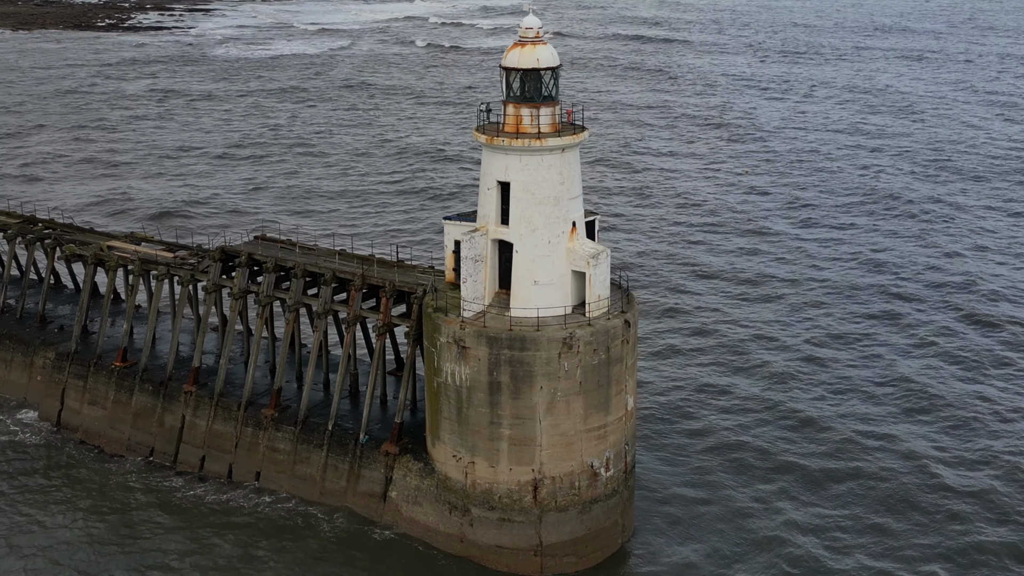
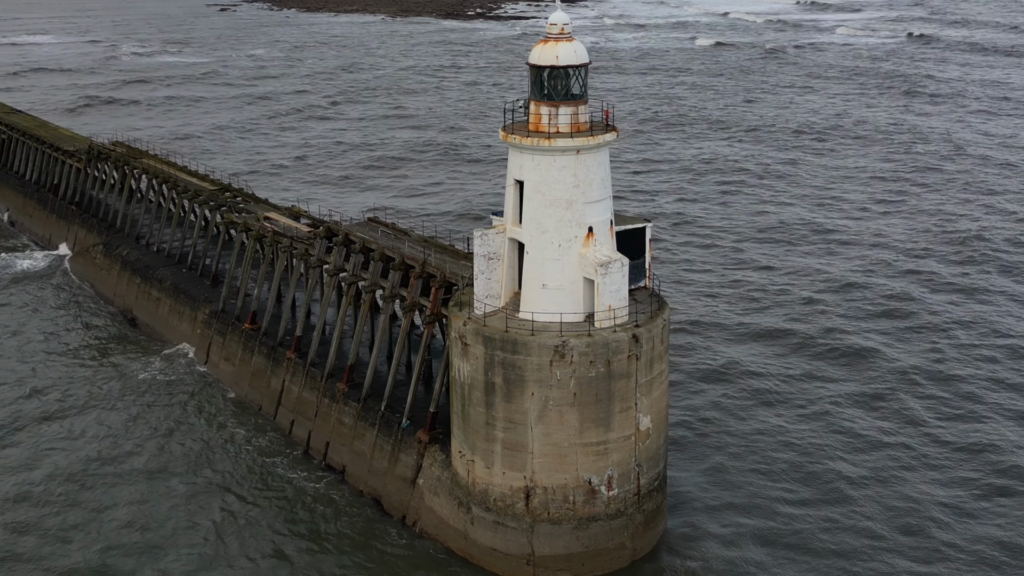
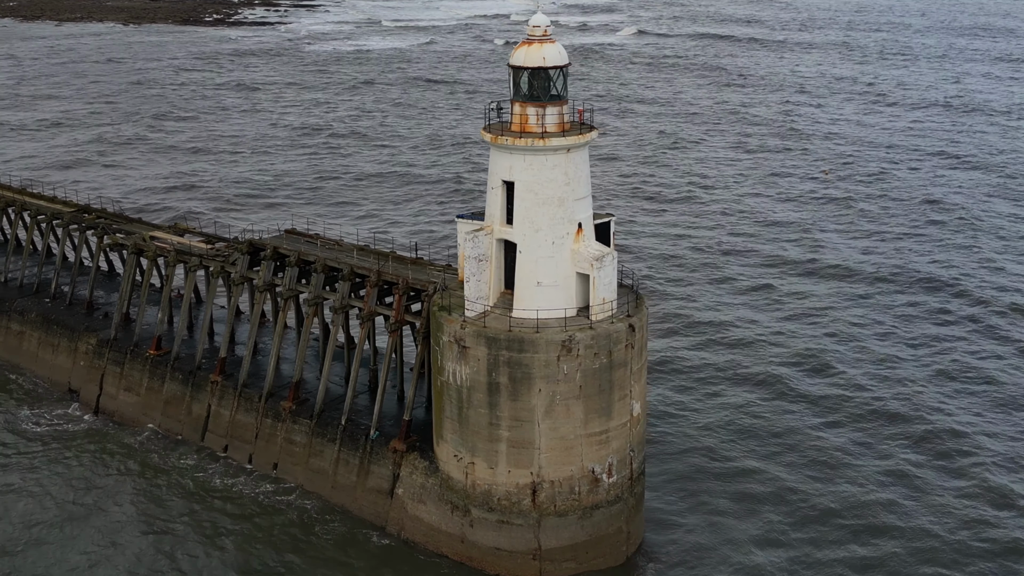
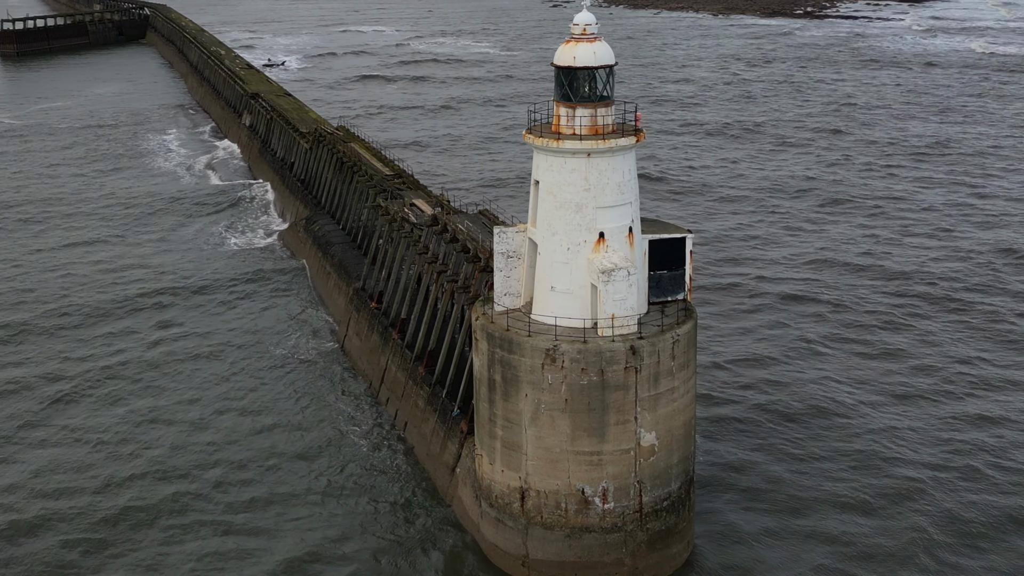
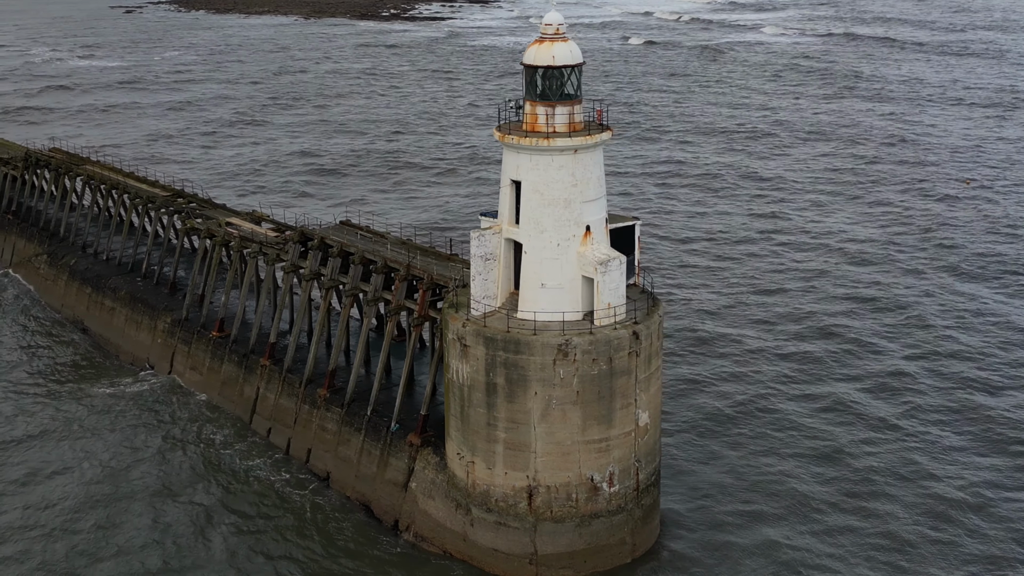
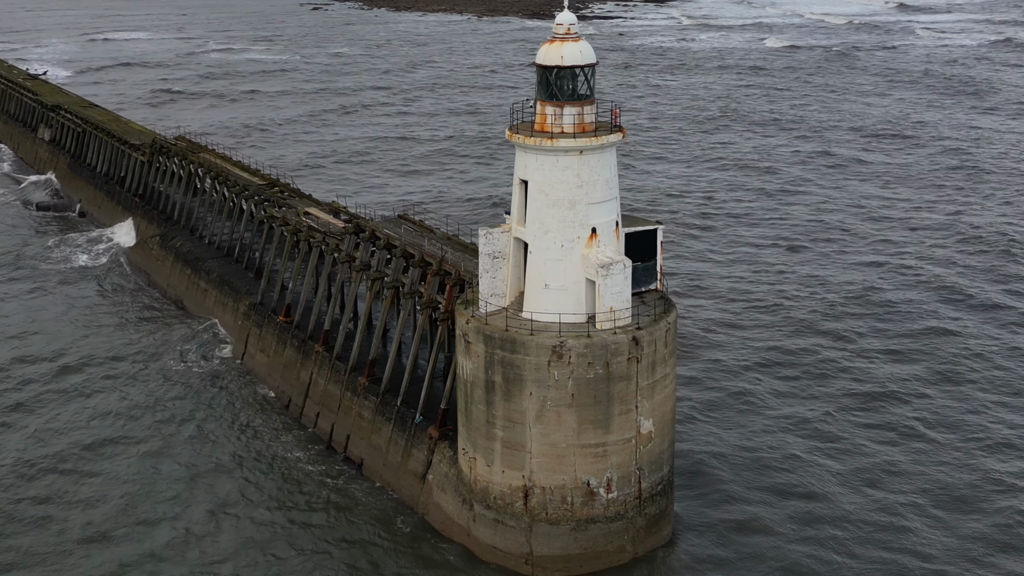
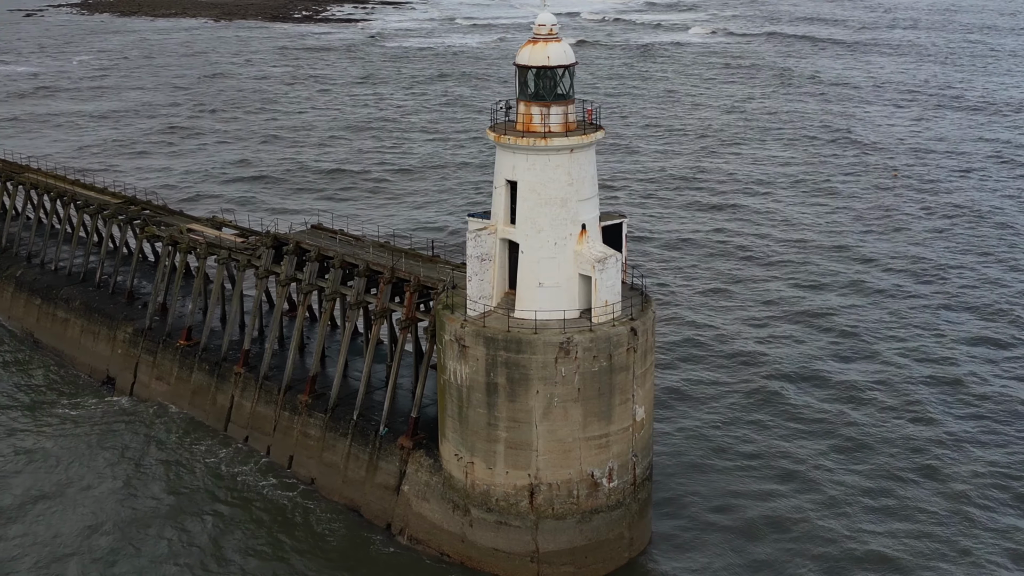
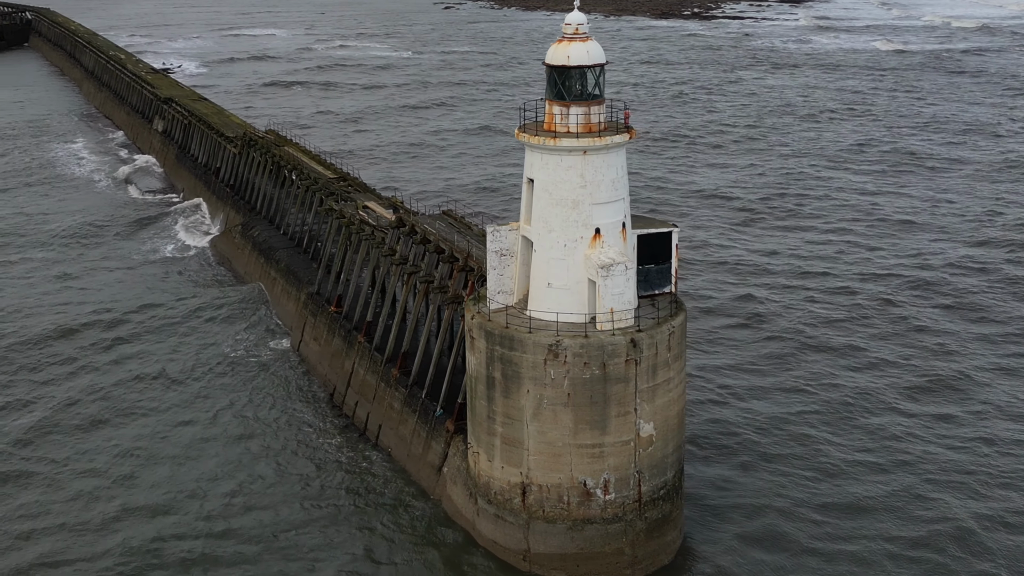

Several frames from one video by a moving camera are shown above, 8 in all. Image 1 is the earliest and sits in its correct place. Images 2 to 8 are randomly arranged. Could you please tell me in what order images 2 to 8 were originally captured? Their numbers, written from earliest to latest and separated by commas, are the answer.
3, 7, 5, 2, 6, 8, 4
